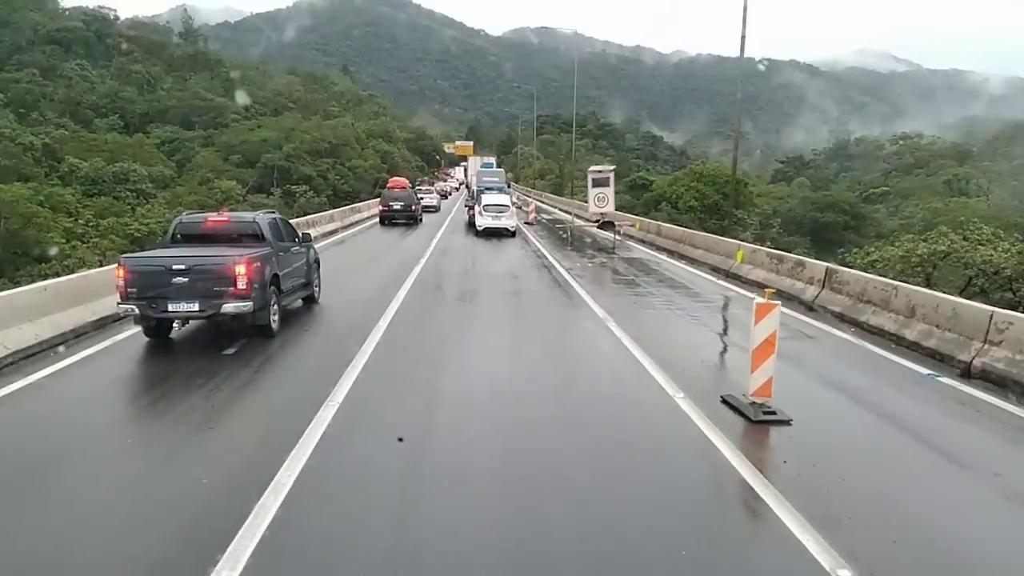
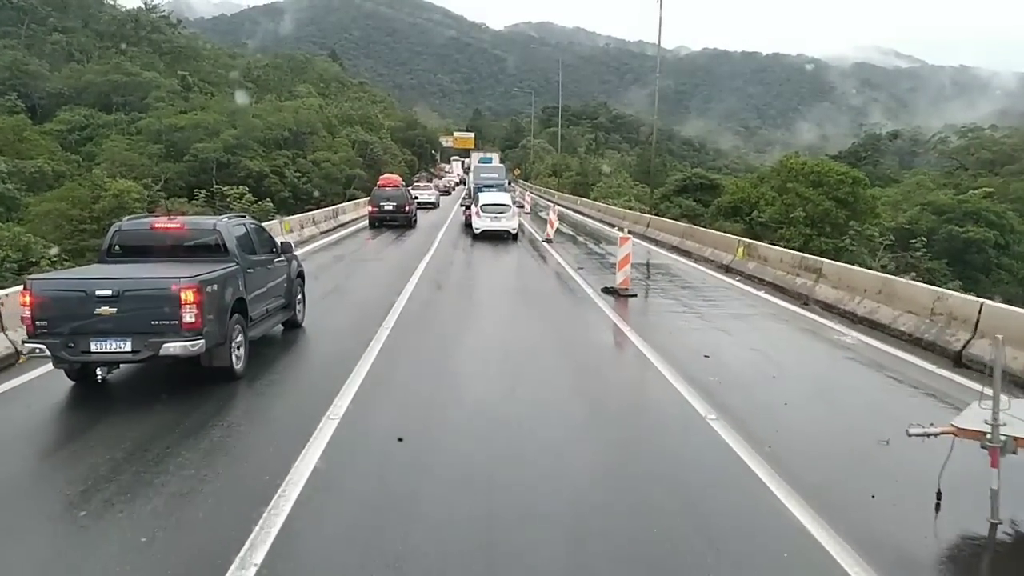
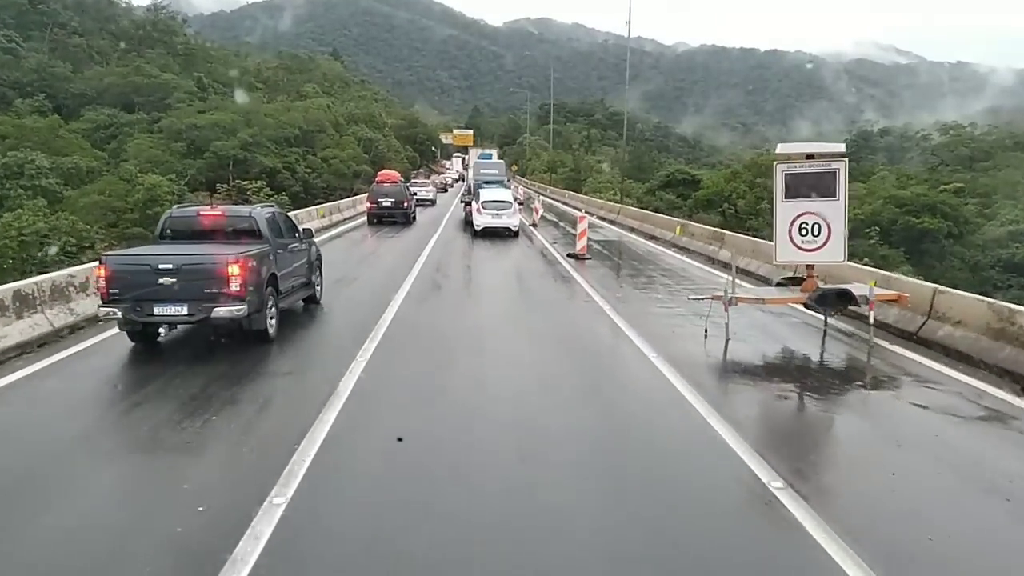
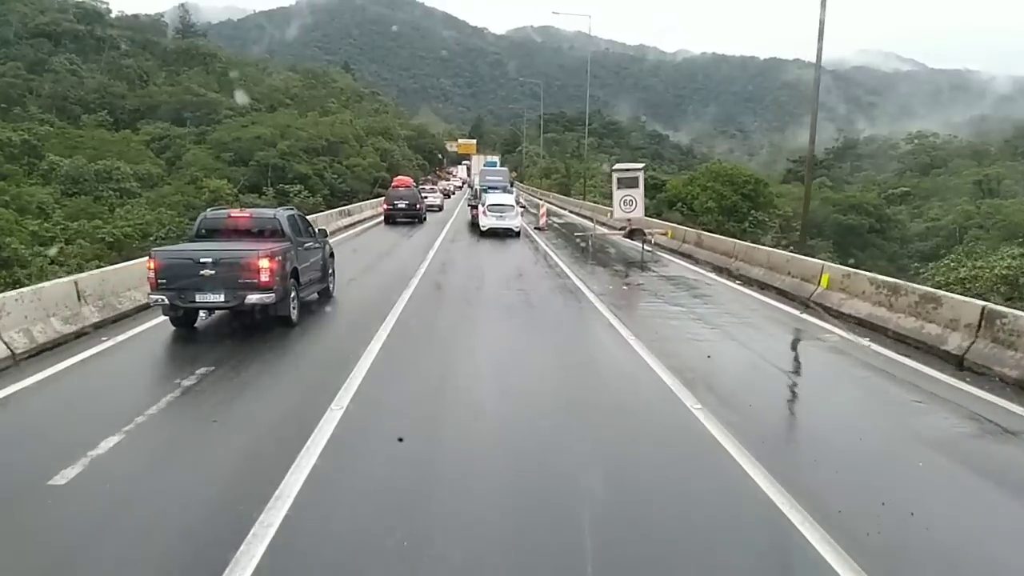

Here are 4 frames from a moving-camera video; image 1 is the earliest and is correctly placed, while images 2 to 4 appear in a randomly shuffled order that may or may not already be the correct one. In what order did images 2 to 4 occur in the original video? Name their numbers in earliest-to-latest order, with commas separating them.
4, 3, 2
